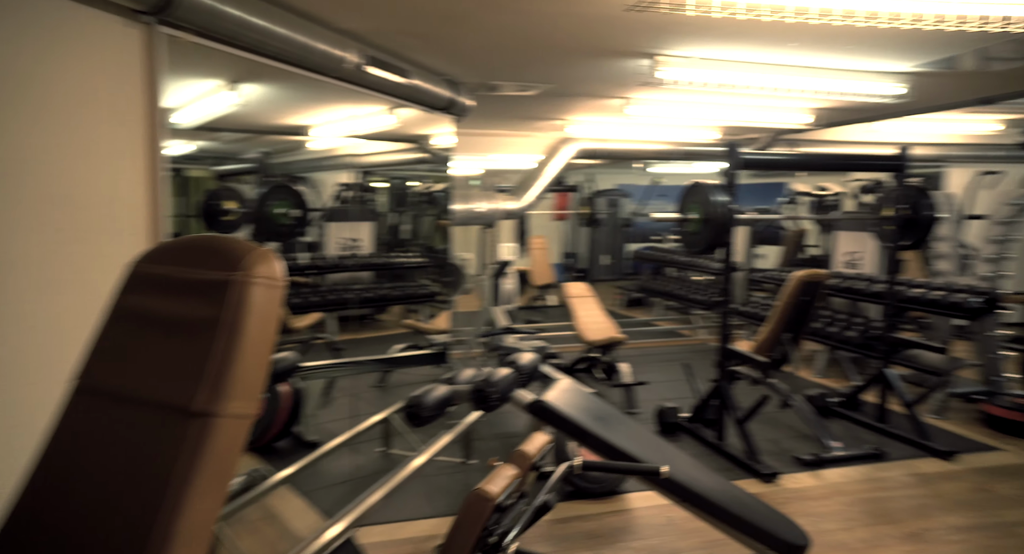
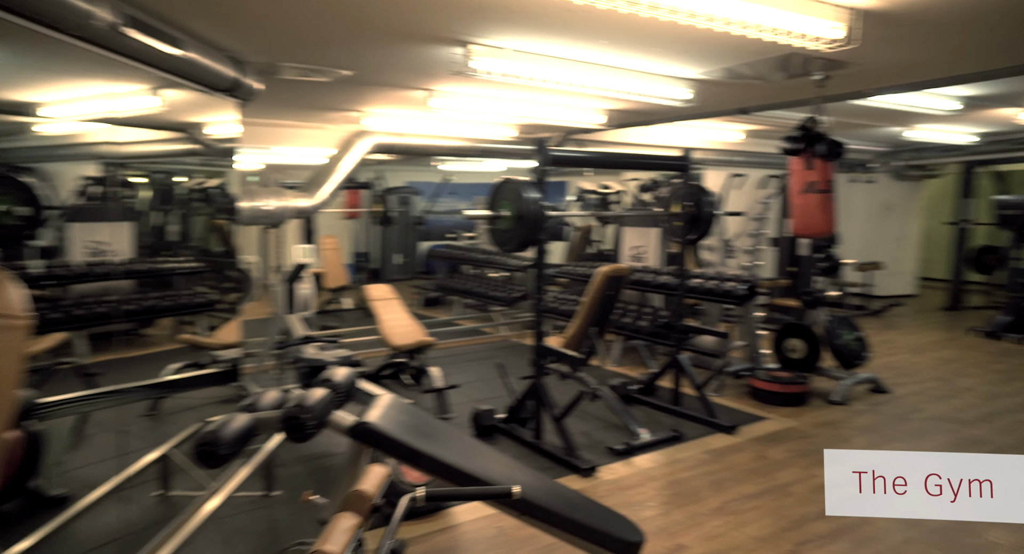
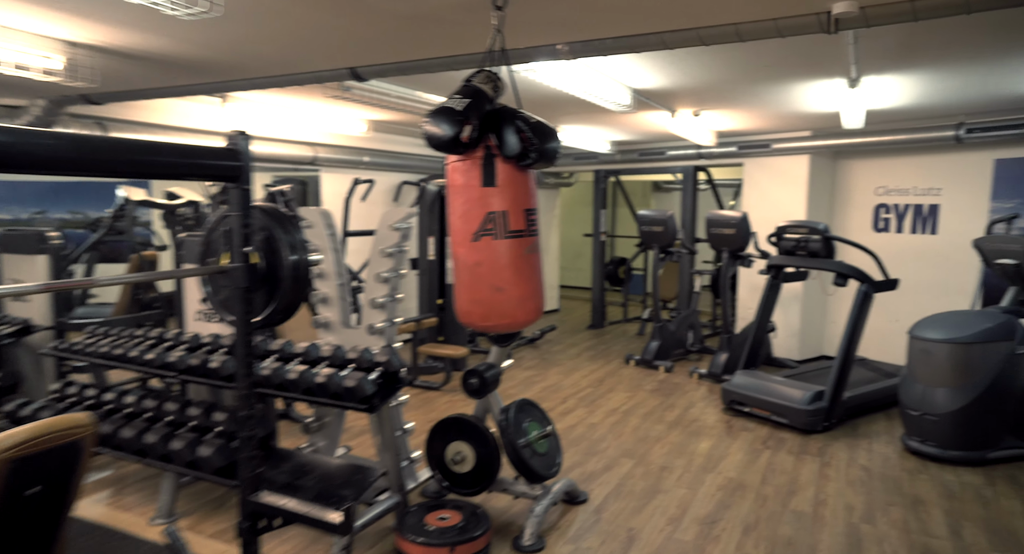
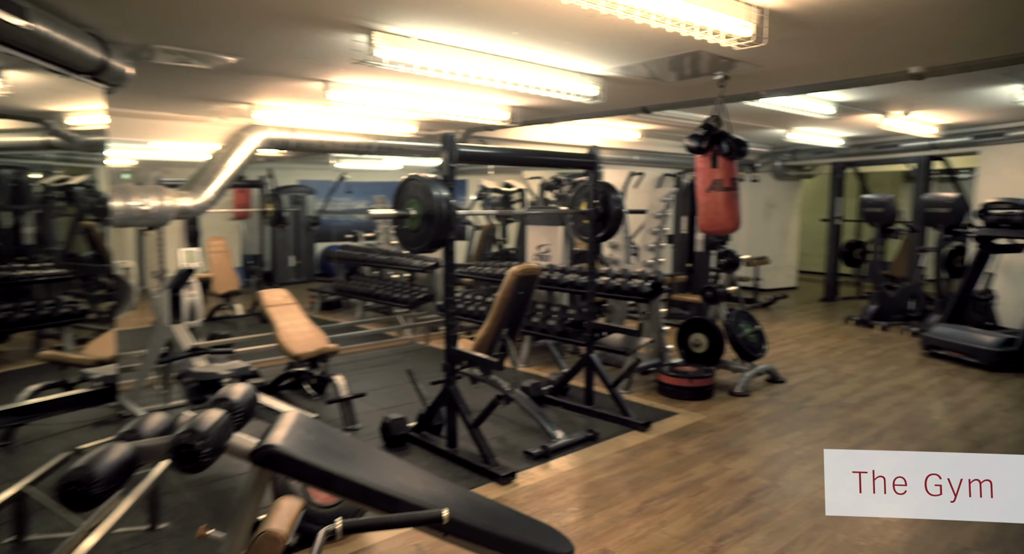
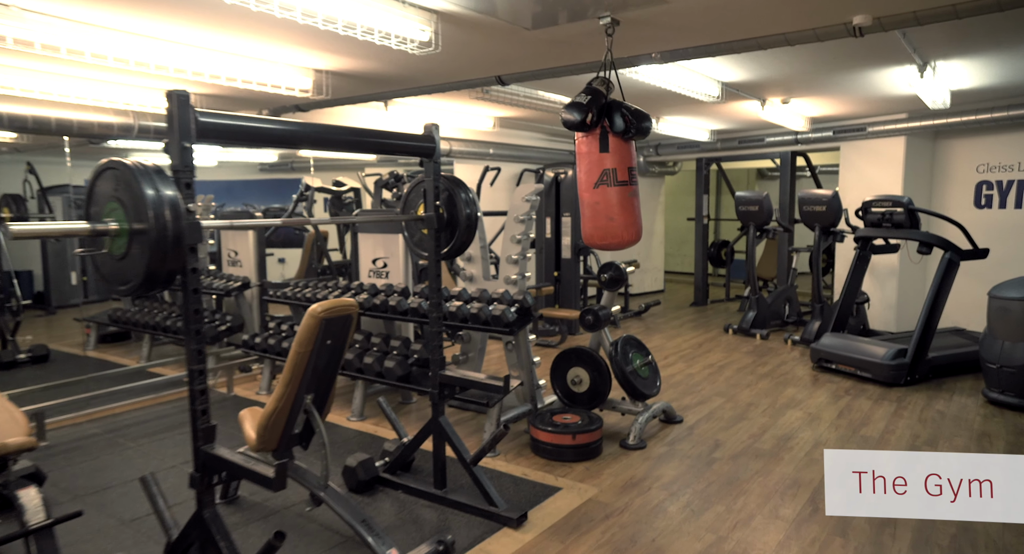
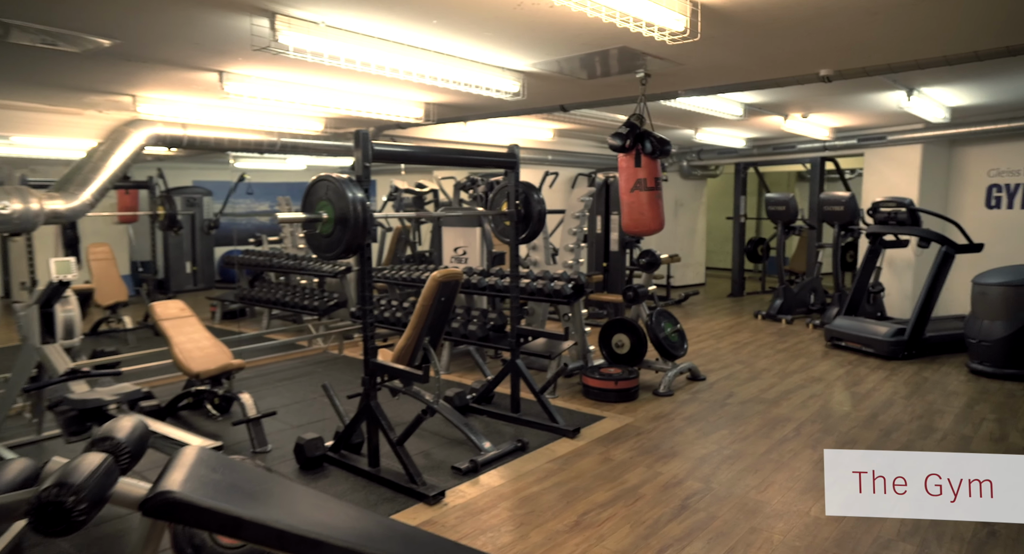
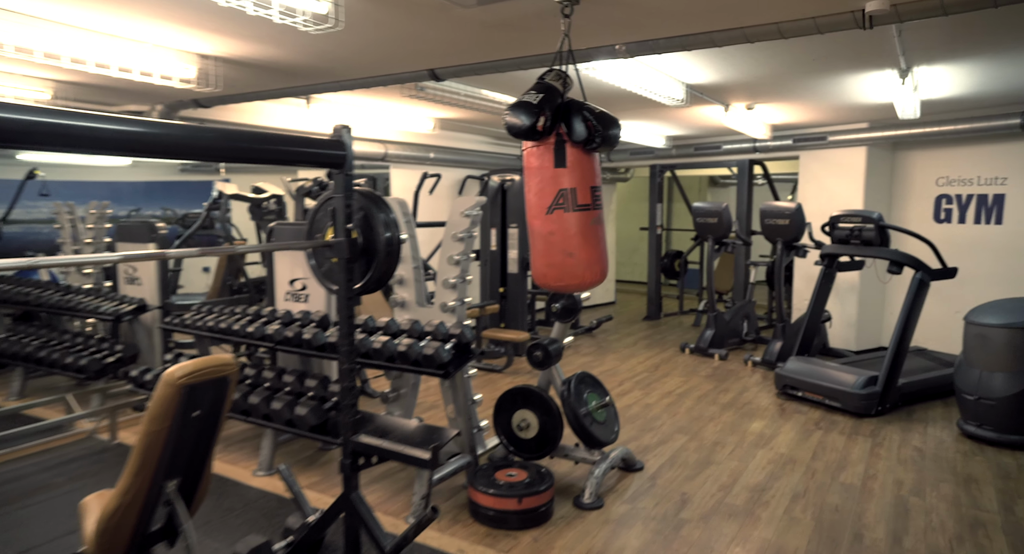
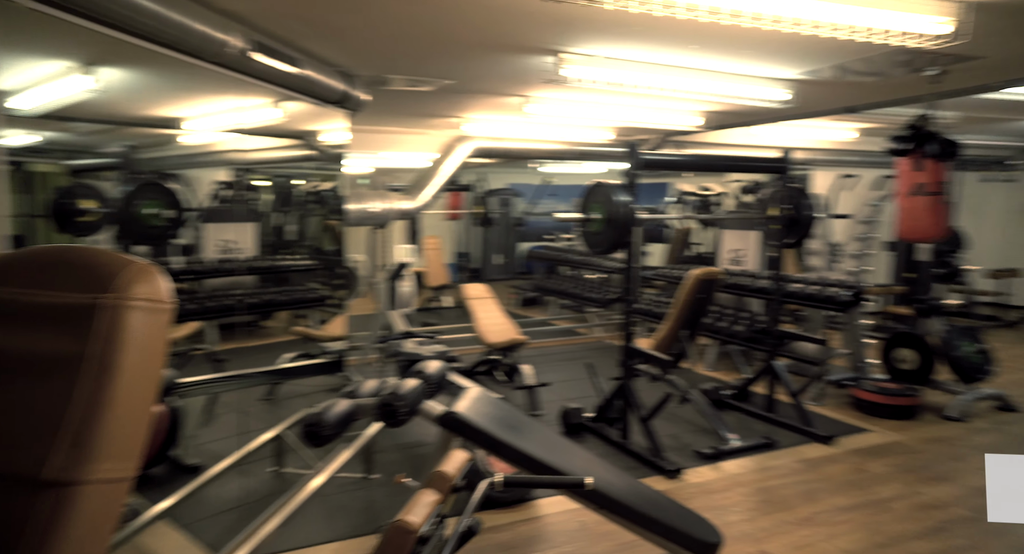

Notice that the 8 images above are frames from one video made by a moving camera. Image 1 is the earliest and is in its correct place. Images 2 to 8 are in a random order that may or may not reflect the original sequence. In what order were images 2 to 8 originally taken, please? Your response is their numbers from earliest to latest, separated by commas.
8, 2, 4, 6, 5, 7, 3
